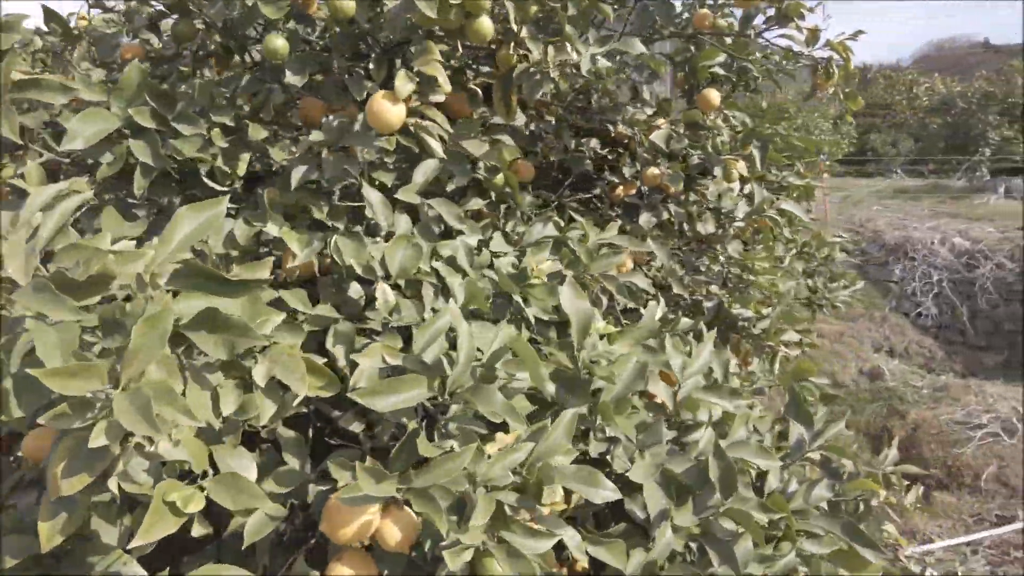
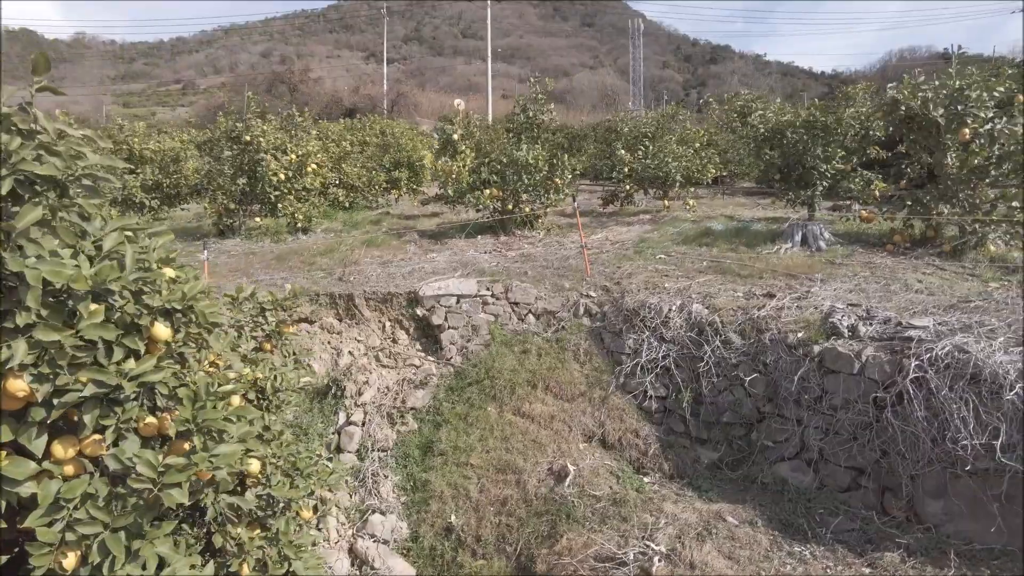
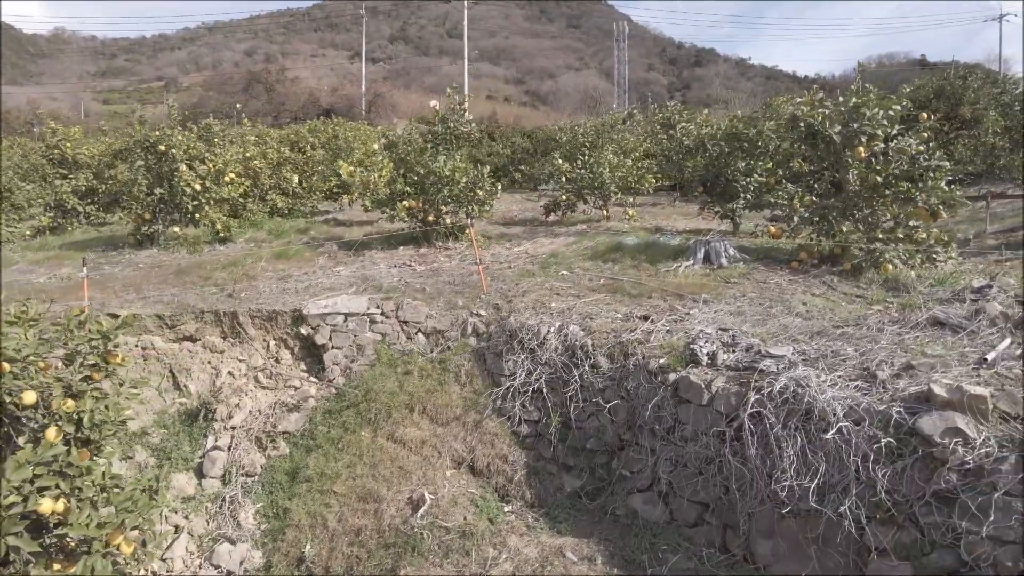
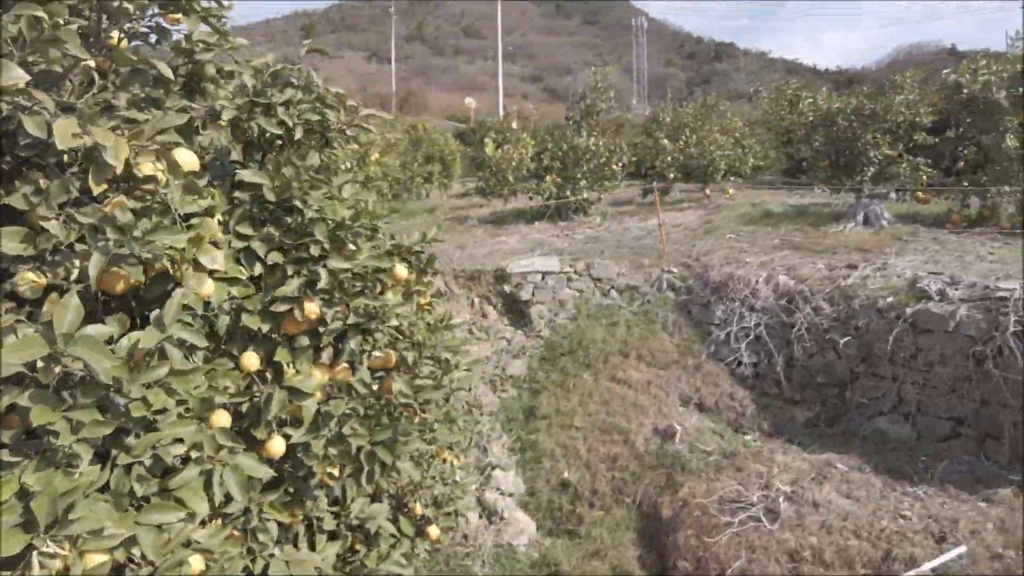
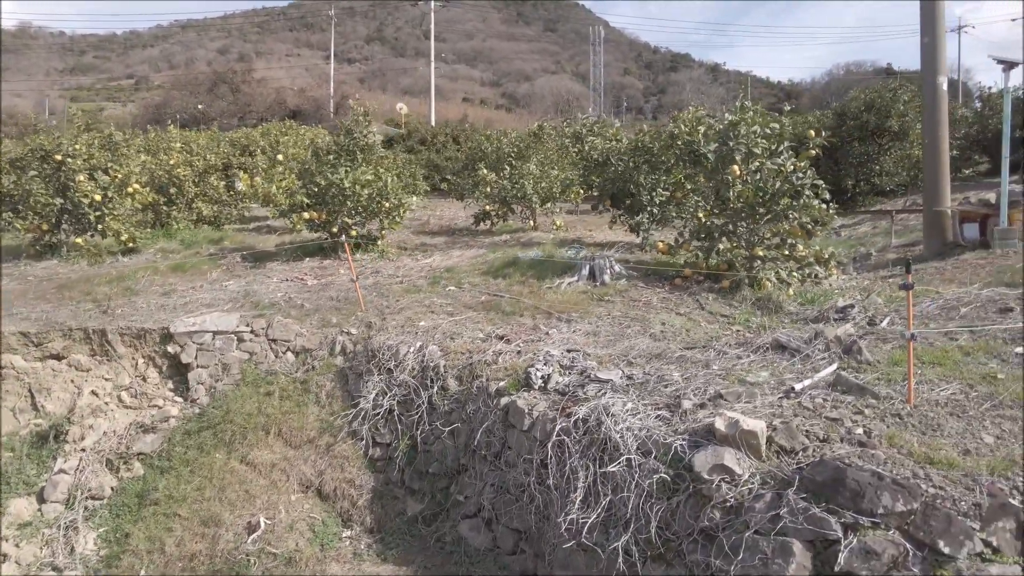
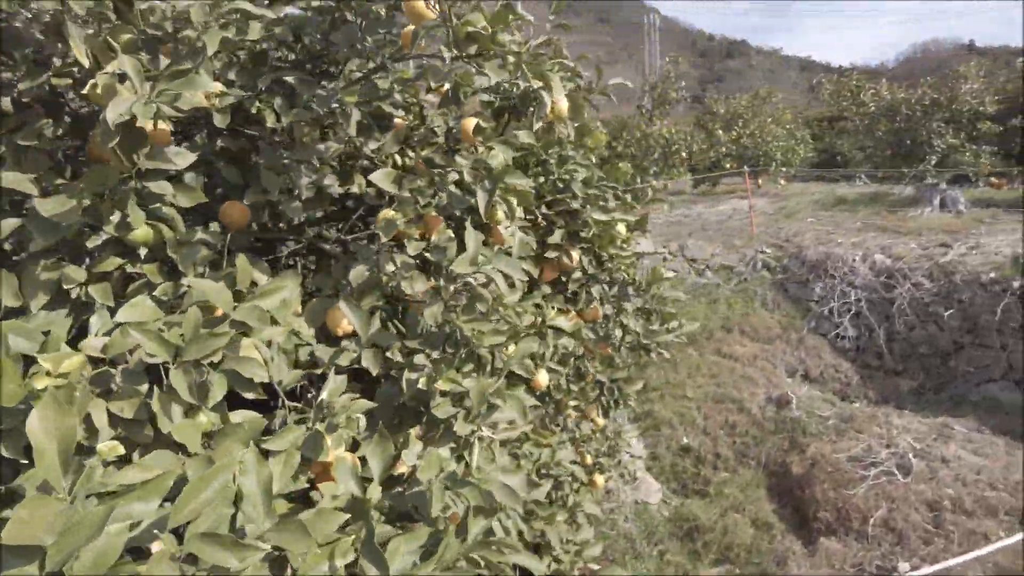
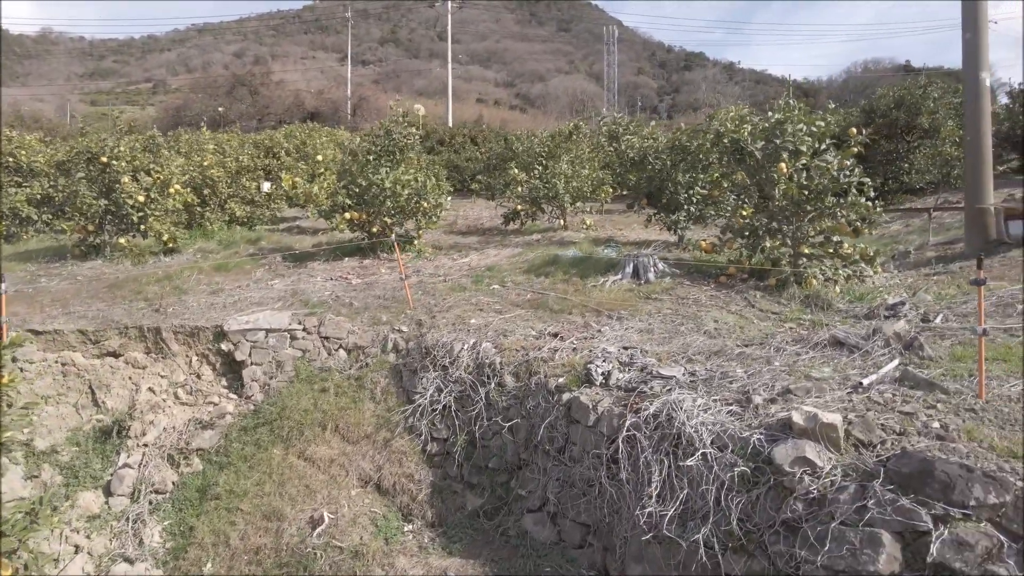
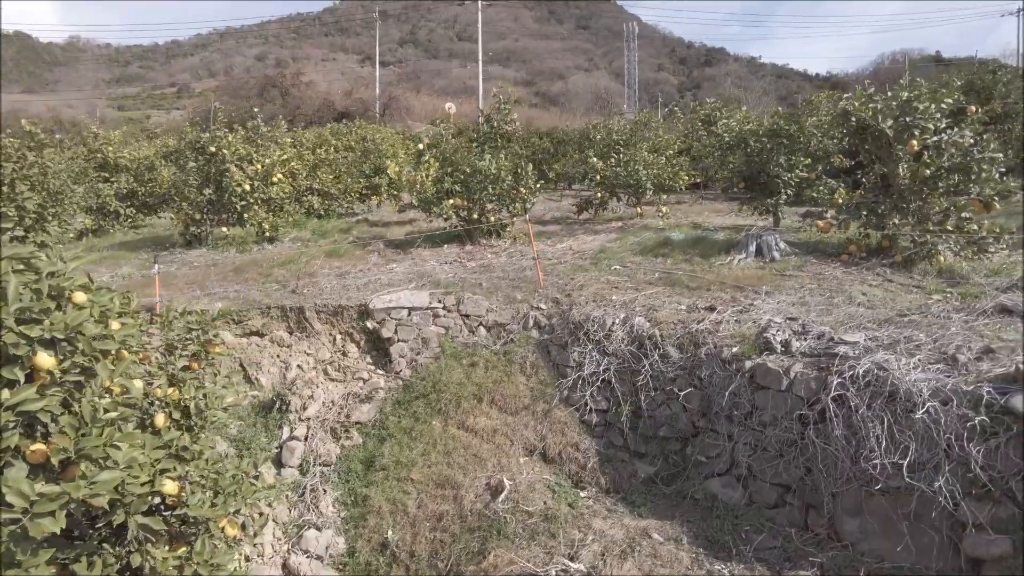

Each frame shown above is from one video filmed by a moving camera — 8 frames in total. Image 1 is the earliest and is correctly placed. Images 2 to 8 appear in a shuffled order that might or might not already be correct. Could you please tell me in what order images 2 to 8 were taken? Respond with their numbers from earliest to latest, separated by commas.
6, 4, 2, 8, 3, 7, 5
